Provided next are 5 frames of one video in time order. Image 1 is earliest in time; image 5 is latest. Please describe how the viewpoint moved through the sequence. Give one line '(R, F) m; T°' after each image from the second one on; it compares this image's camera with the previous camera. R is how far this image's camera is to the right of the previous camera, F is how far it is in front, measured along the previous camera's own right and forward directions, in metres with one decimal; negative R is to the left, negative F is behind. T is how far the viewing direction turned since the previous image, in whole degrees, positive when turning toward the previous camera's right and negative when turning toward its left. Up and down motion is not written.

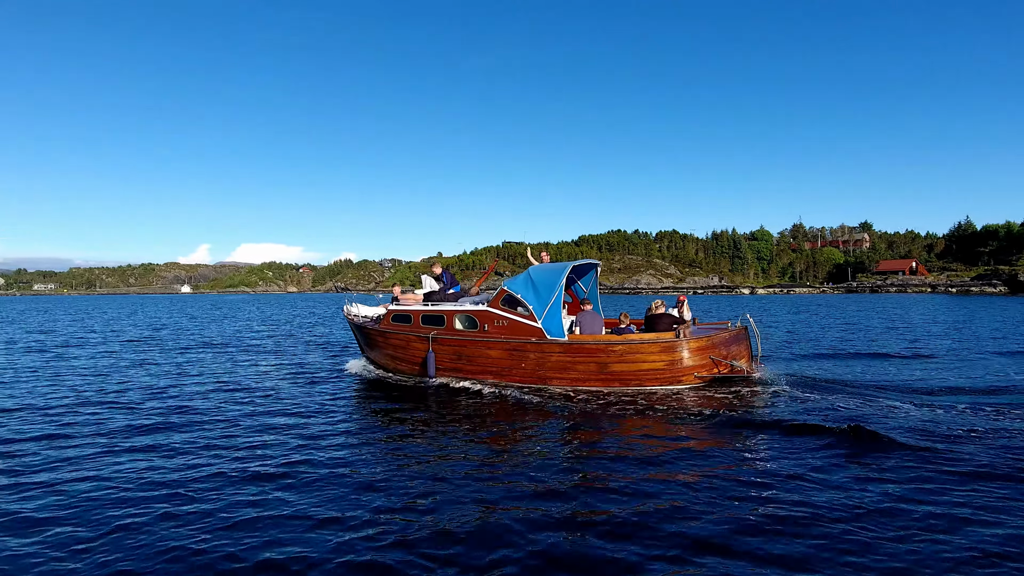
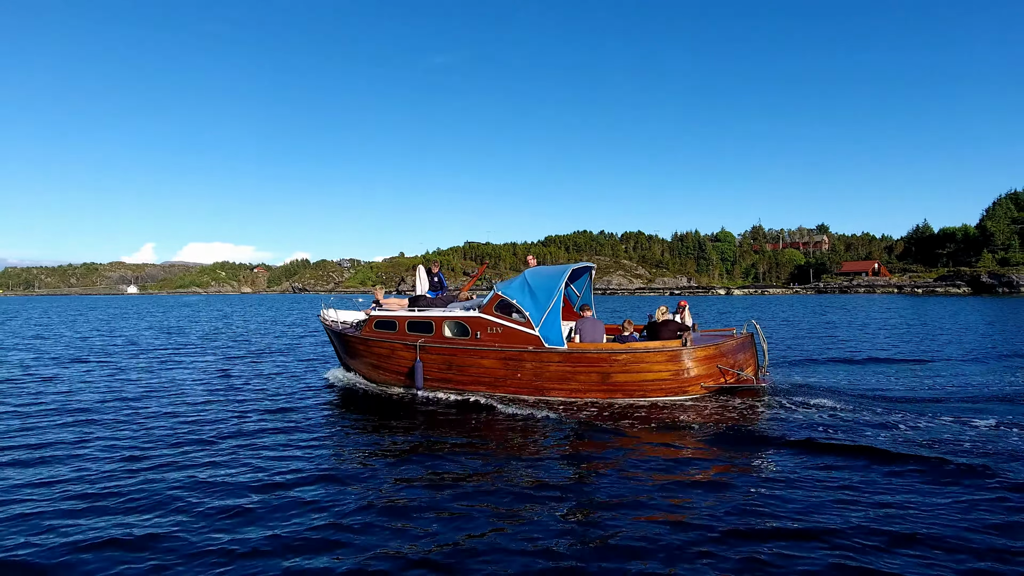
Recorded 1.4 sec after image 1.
(-0.8, +1.4) m; +4°
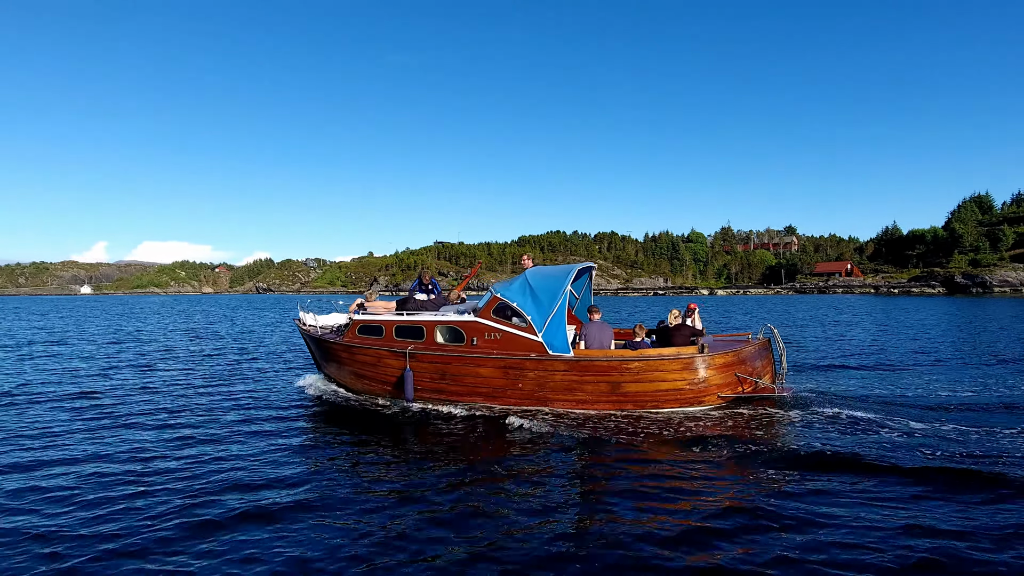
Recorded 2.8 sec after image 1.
(-0.7, +1.3) m; +3°
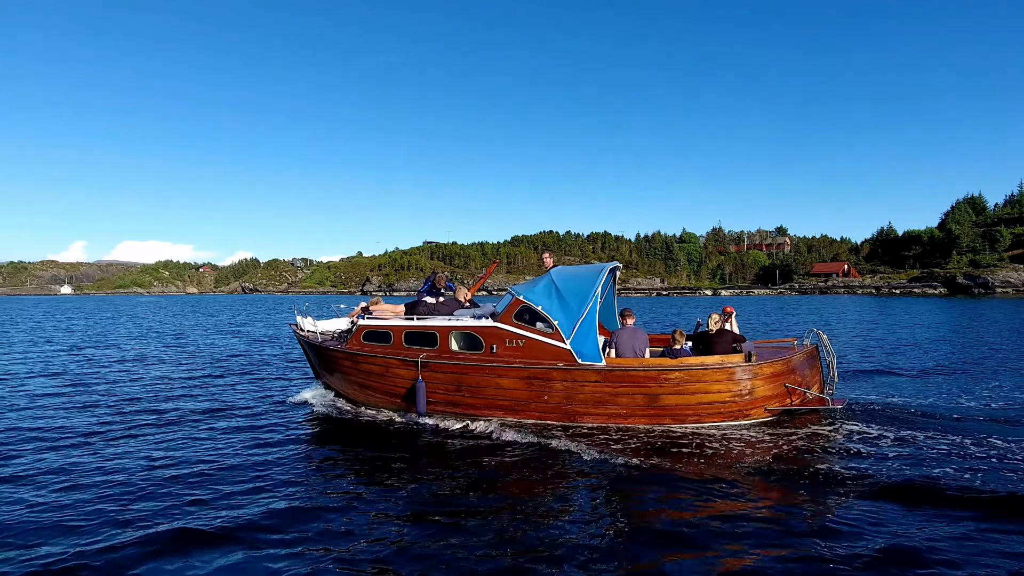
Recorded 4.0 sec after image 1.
(-0.7, +1.1) m; +1°
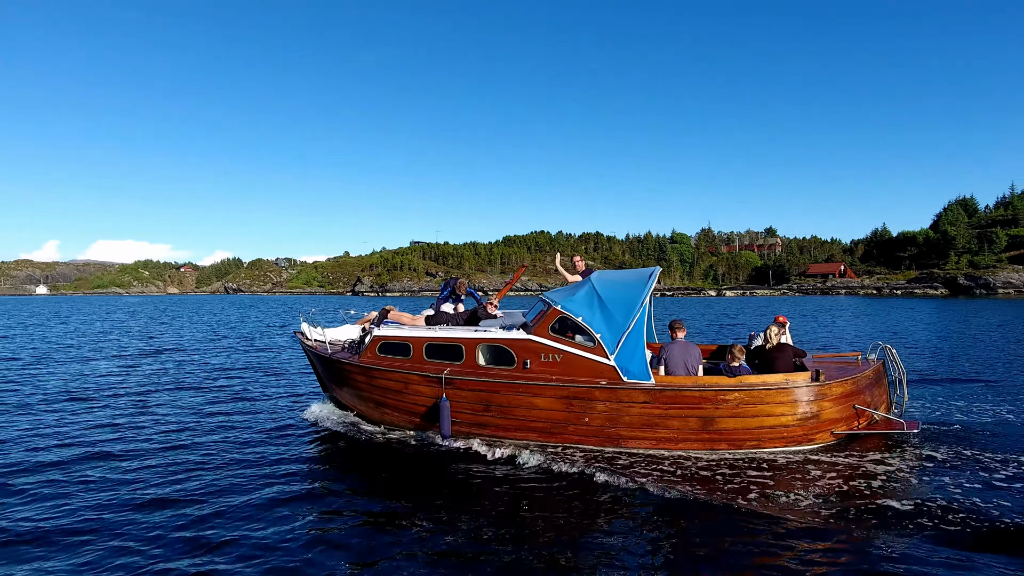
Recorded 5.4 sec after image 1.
(-0.9, +1.2) m; +1°
